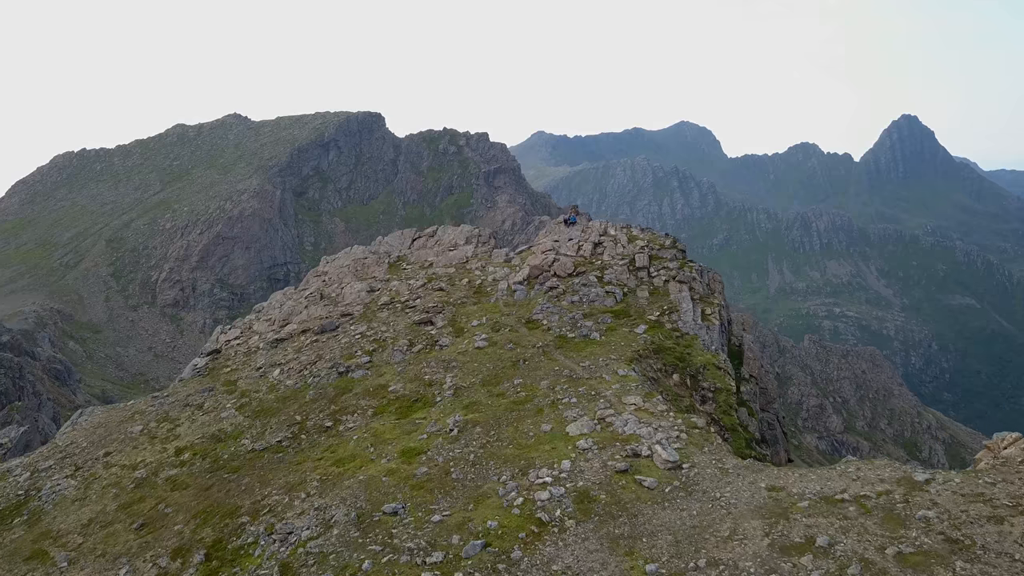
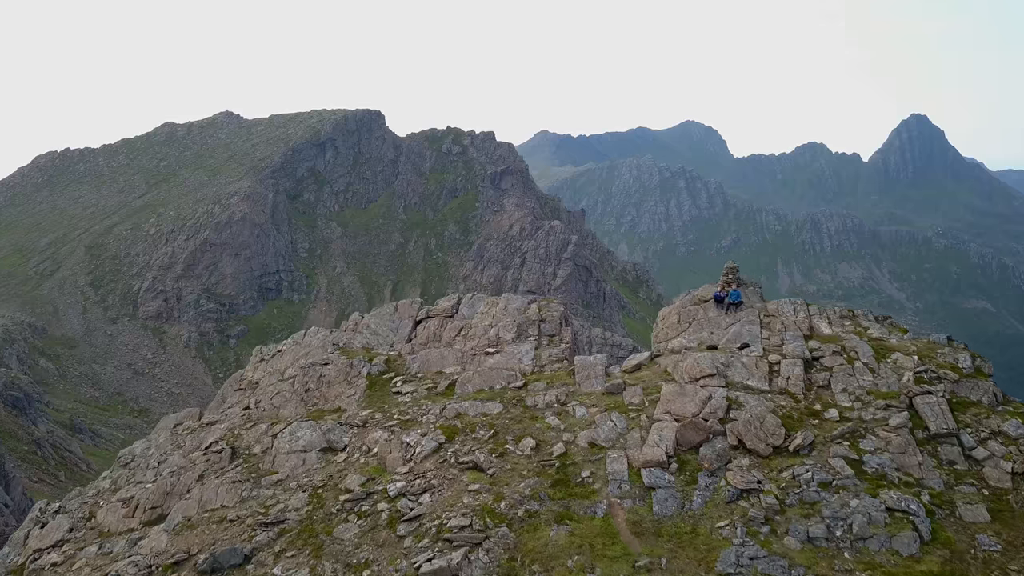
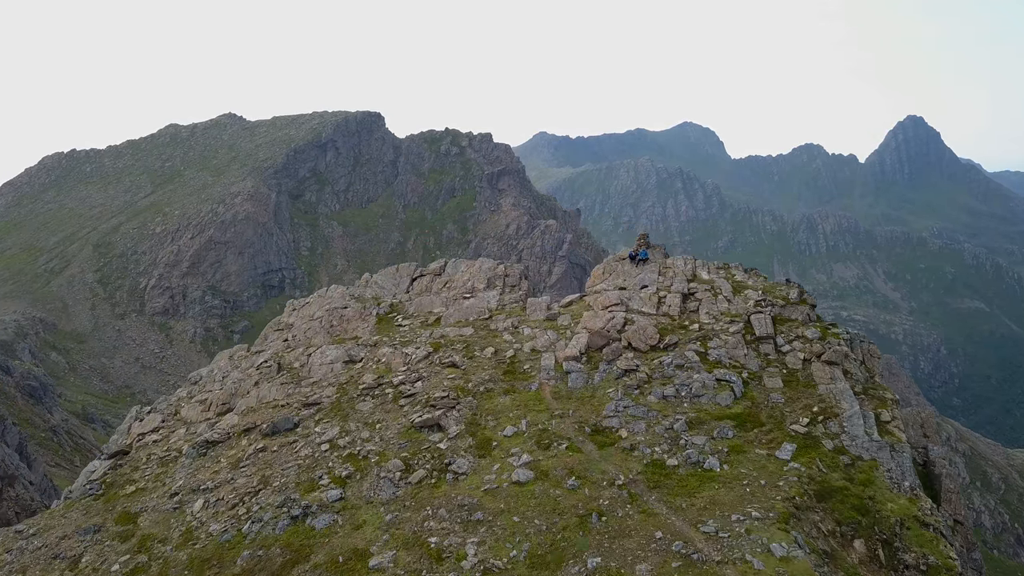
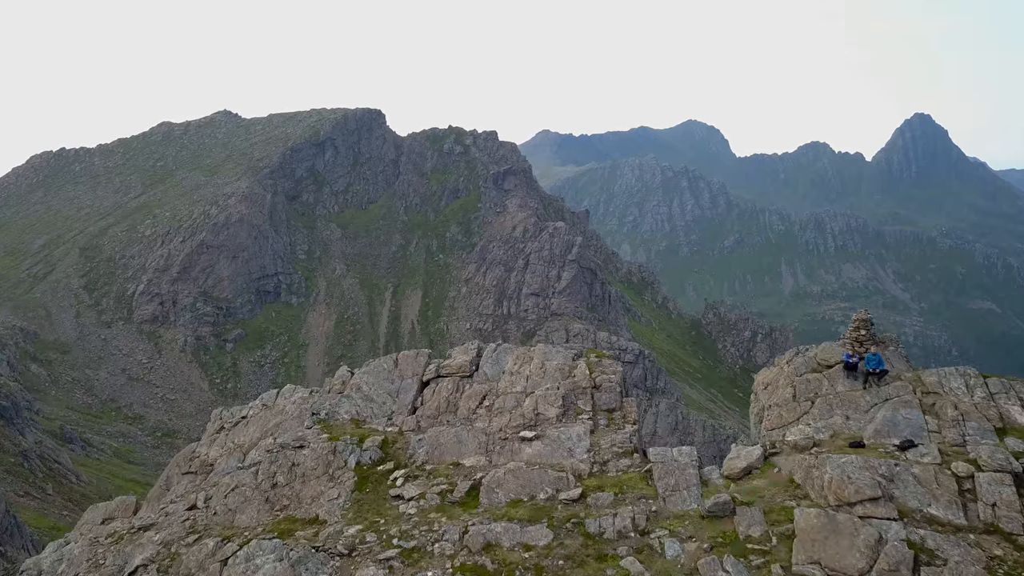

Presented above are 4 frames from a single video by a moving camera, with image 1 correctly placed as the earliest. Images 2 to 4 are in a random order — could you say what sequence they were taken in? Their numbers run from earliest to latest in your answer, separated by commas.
3, 2, 4
